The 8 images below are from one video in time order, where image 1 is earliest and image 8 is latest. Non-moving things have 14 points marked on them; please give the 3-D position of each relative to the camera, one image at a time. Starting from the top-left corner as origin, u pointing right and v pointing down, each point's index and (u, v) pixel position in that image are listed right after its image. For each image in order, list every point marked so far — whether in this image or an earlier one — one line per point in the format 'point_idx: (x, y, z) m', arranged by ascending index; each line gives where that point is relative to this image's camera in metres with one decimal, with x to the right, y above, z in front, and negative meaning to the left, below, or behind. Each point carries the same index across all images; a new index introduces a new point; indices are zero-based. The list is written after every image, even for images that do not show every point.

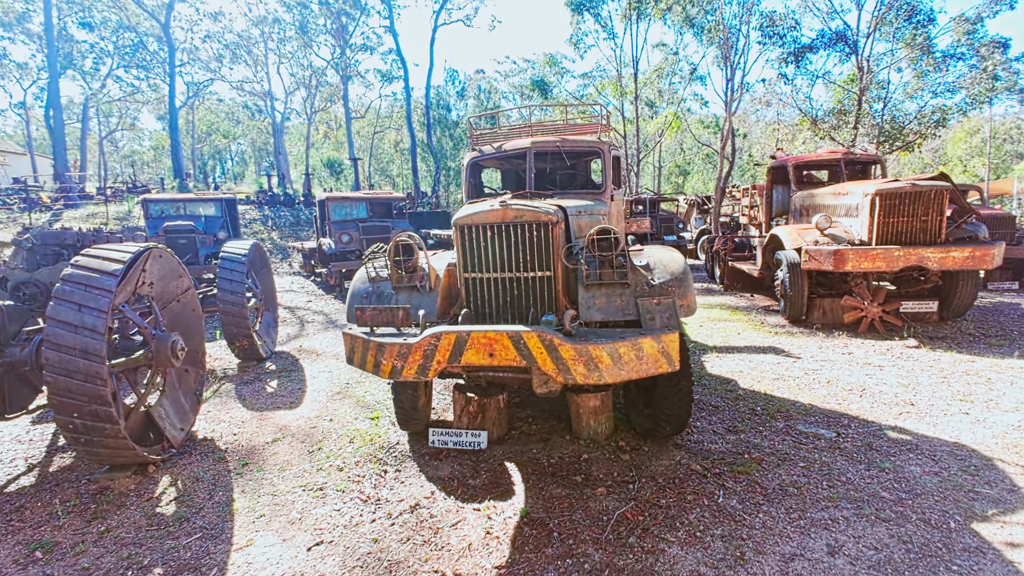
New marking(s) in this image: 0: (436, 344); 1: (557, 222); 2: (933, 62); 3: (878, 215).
0: (-0.5, -0.3, +2.8) m
1: (+0.3, +0.4, +3.2) m
2: (+14.0, +7.4, +16.0) m
3: (+4.8, +0.9, +6.2) m
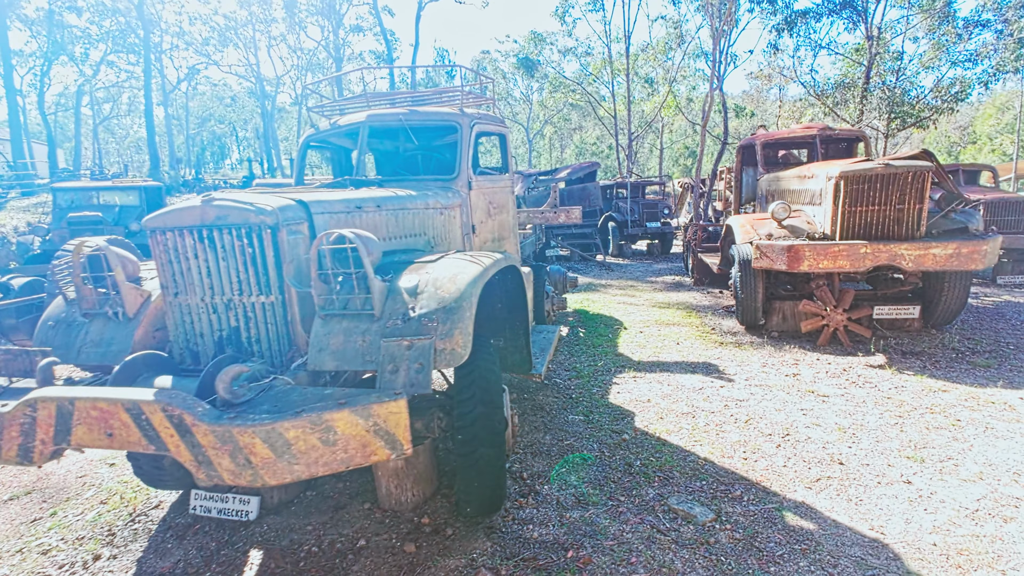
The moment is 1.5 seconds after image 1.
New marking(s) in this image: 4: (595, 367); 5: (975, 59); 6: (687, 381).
0: (-1.8, -0.5, +1.8) m
1: (-1.1, +0.3, +2.2) m
2: (+13.1, +7.6, +14.3) m
3: (+3.5, +0.9, +5.1) m
4: (+0.9, -0.9, +5.2) m
5: (+13.6, +6.8, +14.2) m
6: (+1.7, -0.9, +4.6) m
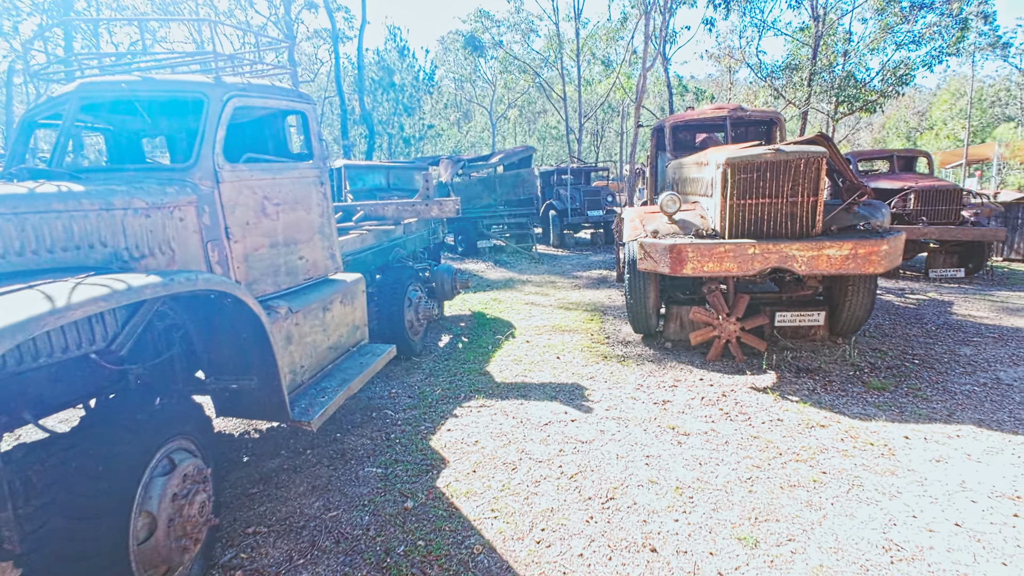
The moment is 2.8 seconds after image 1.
0: (-3.2, -0.7, +0.9) m
1: (-2.5, +0.1, +1.3) m
2: (+11.1, +7.9, +13.7) m
3: (+2.0, +0.8, +4.3) m
4: (-0.6, -1.0, +4.4) m
5: (+11.7, +7.1, +13.7) m
6: (+0.2, -1.0, +3.8) m
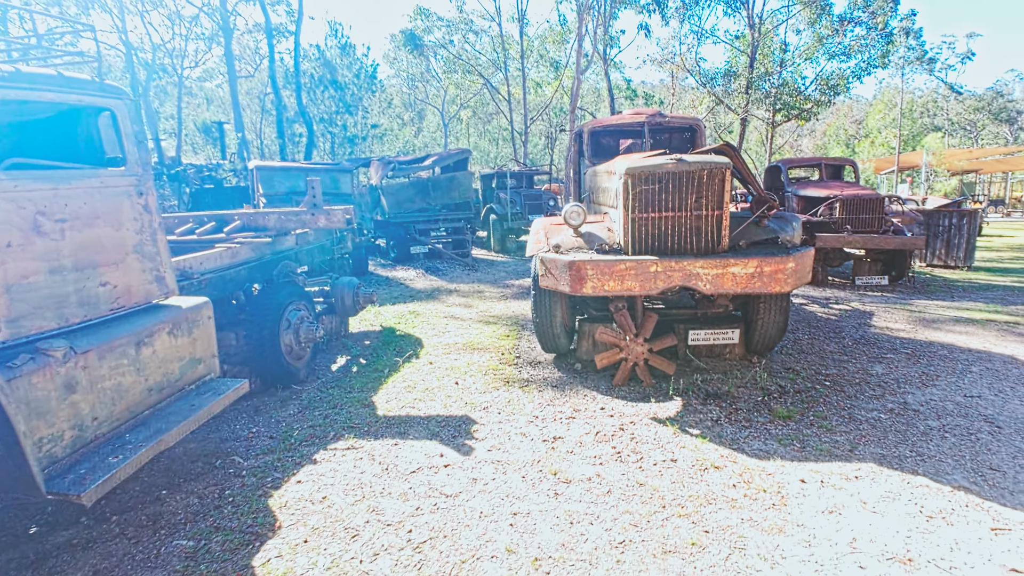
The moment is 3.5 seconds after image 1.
0: (-3.9, -0.9, +0.2) m
1: (-3.2, -0.1, +0.6) m
2: (+9.3, +7.8, +14.0) m
3: (+1.0, +0.7, +4.0) m
4: (-1.6, -1.1, +3.8) m
5: (+9.9, +6.9, +14.1) m
6: (-0.7, -1.2, +3.4) m
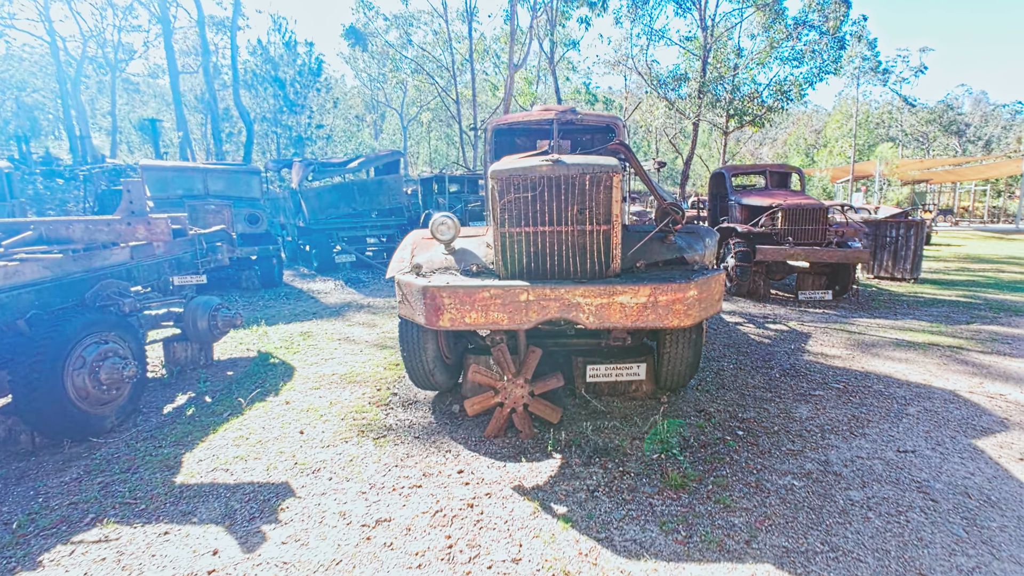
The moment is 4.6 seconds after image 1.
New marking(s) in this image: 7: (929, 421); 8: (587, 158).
0: (-4.7, -1.1, -0.9) m
1: (-4.1, -0.3, -0.4) m
2: (+7.7, +7.5, +13.8) m
3: (-0.1, +0.5, +3.2) m
4: (-2.6, -1.3, +2.9) m
5: (+8.3, +6.6, +13.8) m
6: (-1.8, -1.4, +2.5) m
7: (+3.1, -1.0, +3.5) m
8: (+0.5, +0.9, +3.2) m
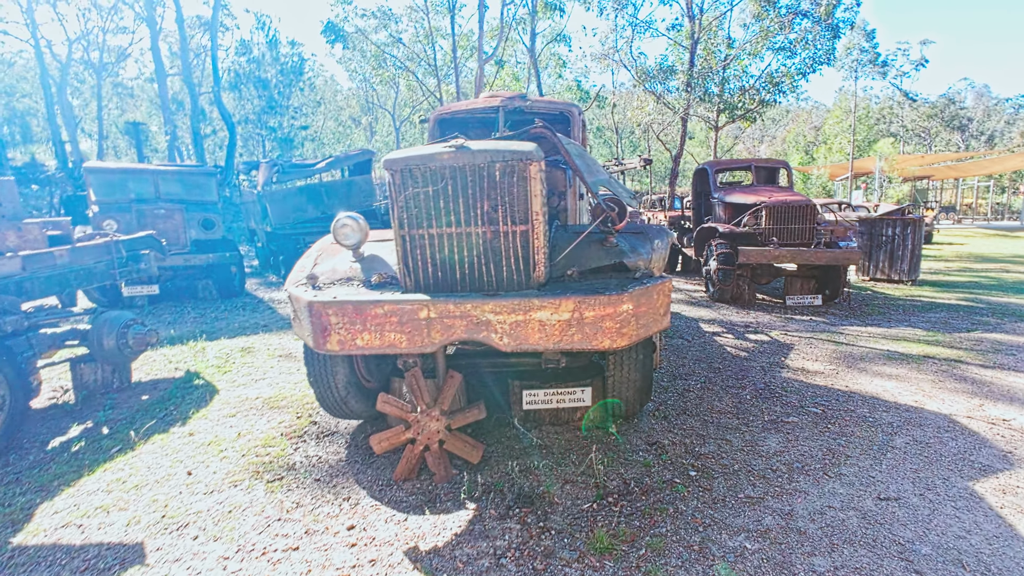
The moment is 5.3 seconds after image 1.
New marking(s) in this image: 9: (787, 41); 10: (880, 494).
0: (-5.3, -1.2, -1.4) m
1: (-4.6, -0.4, -0.9) m
2: (+7.2, +7.4, +13.3) m
3: (-0.6, +0.4, +2.7) m
4: (-3.2, -1.5, +2.4) m
5: (+7.7, +6.6, +13.3) m
6: (-2.3, -1.5, +2.0) m
7: (+2.5, -1.0, +3.0) m
8: (-0.1, +0.8, +2.7) m
9: (+7.5, +6.7, +13.1) m
10: (+2.0, -1.1, +2.6) m
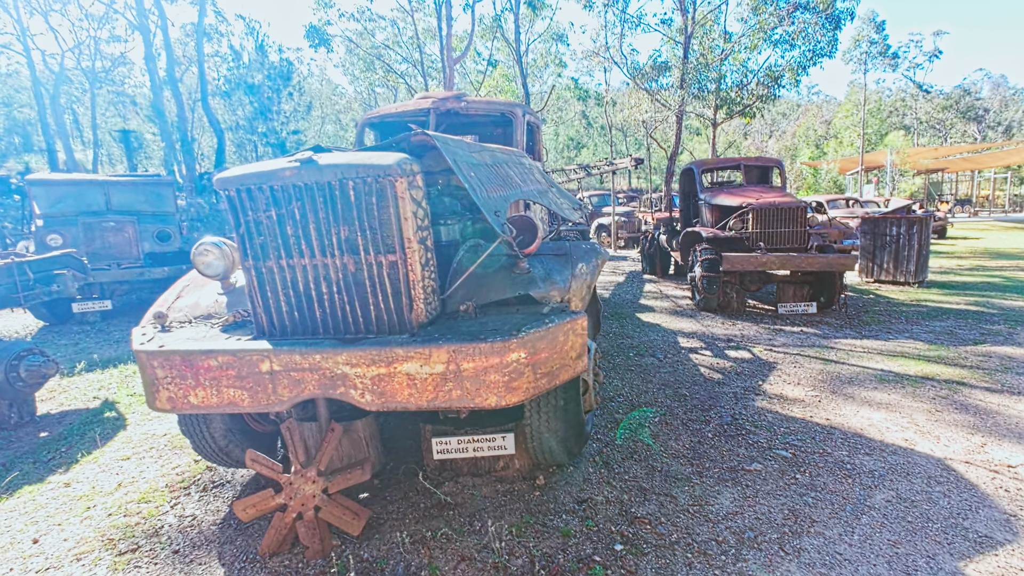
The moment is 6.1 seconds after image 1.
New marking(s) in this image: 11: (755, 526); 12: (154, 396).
0: (-5.9, -1.4, -1.8) m
1: (-5.3, -0.6, -1.3) m
2: (+6.7, +7.3, +12.6) m
3: (-1.2, +0.2, +2.2) m
4: (-3.7, -1.7, +1.9) m
5: (+7.3, +6.5, +12.6) m
6: (-2.9, -1.7, +1.5) m
7: (+2.0, -1.2, +2.4) m
8: (-0.6, +0.6, +2.2) m
9: (+7.1, +6.7, +12.5) m
10: (+1.5, -1.3, +2.1) m
11: (+1.3, -1.2, +2.5) m
12: (-1.6, -0.5, +2.2) m
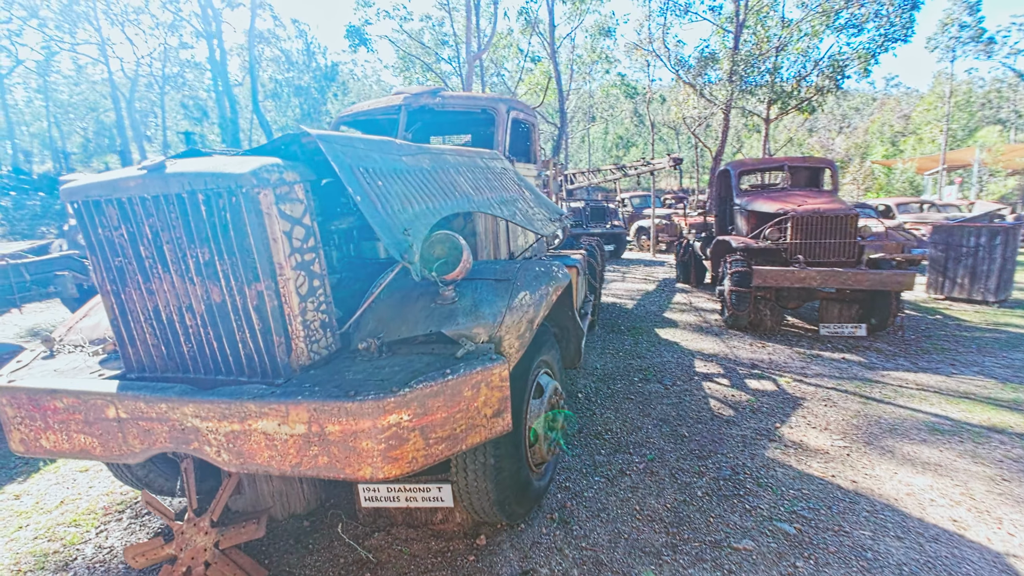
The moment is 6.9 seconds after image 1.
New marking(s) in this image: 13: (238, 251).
0: (-6.7, -1.4, -1.5) m
1: (-6.0, -0.6, -1.1) m
2: (+7.5, +7.0, +11.4) m
3: (-1.6, +0.1, +1.9) m
4: (-4.1, -1.7, +1.9) m
5: (+8.1, +6.2, +11.4) m
6: (-3.3, -1.8, +1.4) m
7: (+1.6, -1.4, +1.8) m
8: (-1.0, +0.5, +1.8) m
9: (+7.9, +6.4, +11.3) m
10: (+1.0, -1.4, +1.5) m
11: (+0.9, -1.4, +1.9) m
12: (-2.0, -0.5, +1.9) m
13: (-0.9, +0.1, +1.8) m
